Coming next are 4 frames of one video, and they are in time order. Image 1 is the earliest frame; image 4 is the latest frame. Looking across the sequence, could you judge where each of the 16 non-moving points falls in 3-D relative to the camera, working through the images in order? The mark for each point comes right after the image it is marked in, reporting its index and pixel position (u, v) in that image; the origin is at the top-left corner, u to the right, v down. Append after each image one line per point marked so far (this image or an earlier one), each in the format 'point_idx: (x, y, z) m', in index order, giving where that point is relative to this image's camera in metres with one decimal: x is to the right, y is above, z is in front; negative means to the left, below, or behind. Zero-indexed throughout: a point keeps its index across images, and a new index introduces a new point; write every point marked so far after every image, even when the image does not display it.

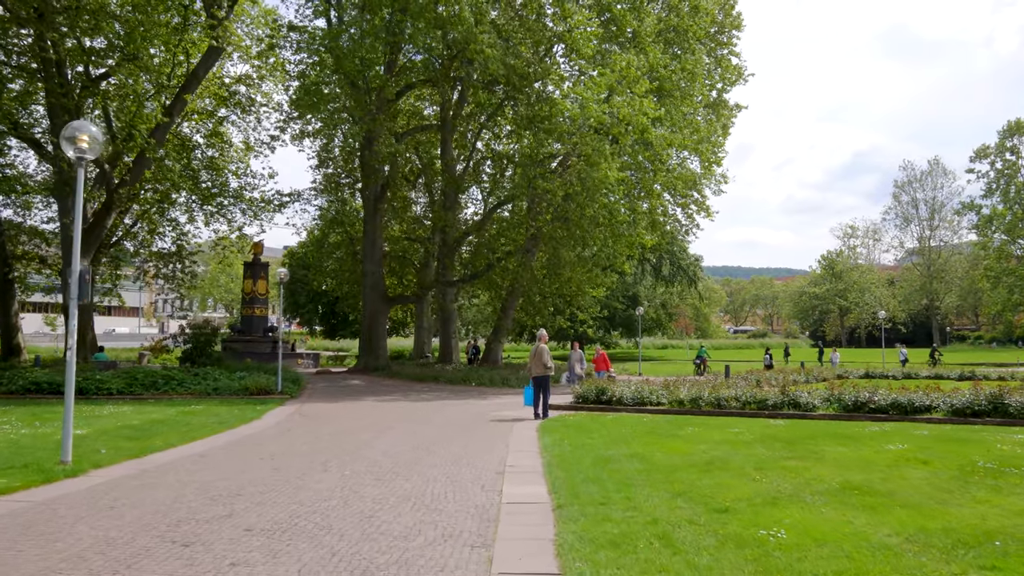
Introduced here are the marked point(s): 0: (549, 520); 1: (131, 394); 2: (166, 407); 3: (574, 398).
0: (+0.3, -1.7, +5.9) m
1: (-9.3, -2.6, +19.6) m
2: (-6.7, -2.3, +15.6) m
3: (+1.3, -2.3, +16.7) m
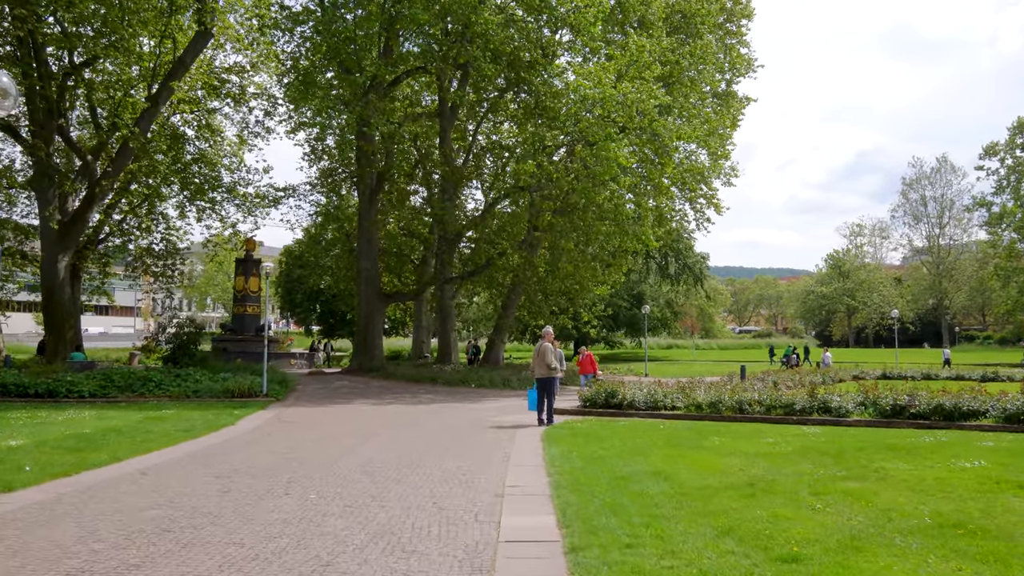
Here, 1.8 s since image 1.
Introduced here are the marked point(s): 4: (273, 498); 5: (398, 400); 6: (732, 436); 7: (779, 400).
0: (+0.3, -1.6, +4.5) m
1: (-9.3, -2.5, +18.2) m
2: (-6.7, -2.2, +14.2) m
3: (+1.3, -2.2, +15.3) m
4: (-1.9, -1.7, +6.5) m
5: (-2.8, -2.8, +19.9) m
6: (+2.8, -1.9, +10.3) m
7: (+4.6, -1.9, +13.9) m
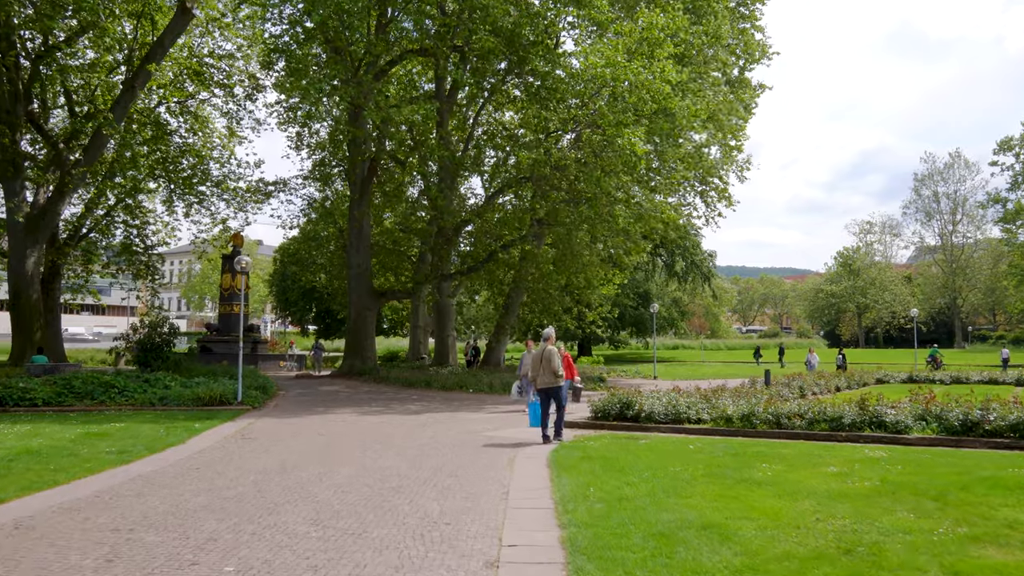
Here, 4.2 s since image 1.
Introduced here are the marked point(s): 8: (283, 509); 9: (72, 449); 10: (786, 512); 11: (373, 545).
0: (+0.3, -1.5, +2.5) m
1: (-9.2, -2.4, +16.3) m
2: (-6.7, -2.1, +12.3) m
3: (+1.3, -2.1, +13.4) m
4: (-1.9, -1.6, +4.6) m
5: (-2.8, -2.7, +18.0) m
6: (+2.8, -1.8, +8.3) m
7: (+4.6, -1.9, +11.9) m
8: (-1.8, -1.7, +6.3) m
9: (-5.3, -1.9, +9.7) m
10: (+2.1, -1.7, +6.0) m
11: (-0.9, -1.7, +5.3) m
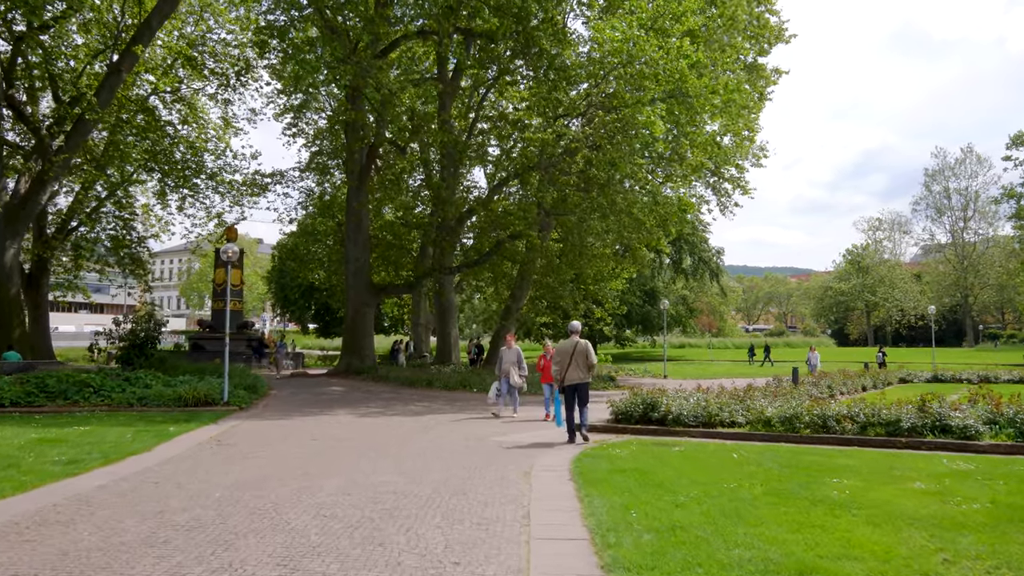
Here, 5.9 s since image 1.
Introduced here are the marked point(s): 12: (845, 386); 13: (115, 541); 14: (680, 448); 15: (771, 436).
0: (+0.4, -1.3, +1.1) m
1: (-9.1, -2.2, +15.0) m
2: (-6.5, -1.9, +10.9) m
3: (+1.5, -1.9, +12.0) m
4: (-1.8, -1.5, +3.2) m
5: (-2.6, -2.5, +16.6) m
6: (+3.0, -1.6, +6.9) m
7: (+4.8, -1.7, +10.5) m
8: (-1.7, -1.6, +4.9) m
9: (-5.2, -1.8, +8.3) m
10: (+2.2, -1.5, +4.6) m
11: (-0.7, -1.5, +3.9) m
12: (+8.0, -2.3, +18.9) m
13: (-2.5, -1.6, +4.9) m
14: (+2.0, -1.9, +9.4) m
15: (+3.4, -2.0, +10.6) m
